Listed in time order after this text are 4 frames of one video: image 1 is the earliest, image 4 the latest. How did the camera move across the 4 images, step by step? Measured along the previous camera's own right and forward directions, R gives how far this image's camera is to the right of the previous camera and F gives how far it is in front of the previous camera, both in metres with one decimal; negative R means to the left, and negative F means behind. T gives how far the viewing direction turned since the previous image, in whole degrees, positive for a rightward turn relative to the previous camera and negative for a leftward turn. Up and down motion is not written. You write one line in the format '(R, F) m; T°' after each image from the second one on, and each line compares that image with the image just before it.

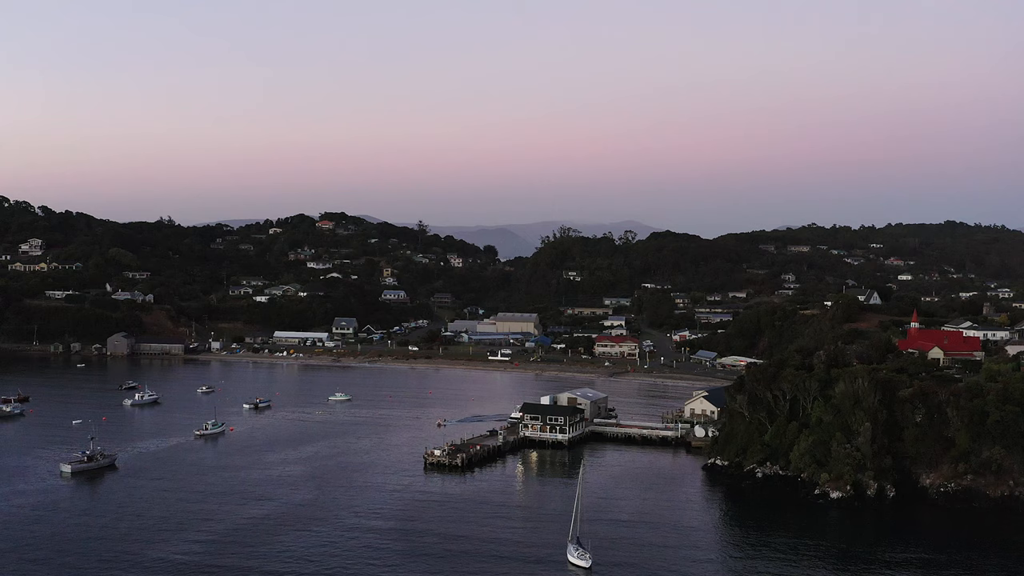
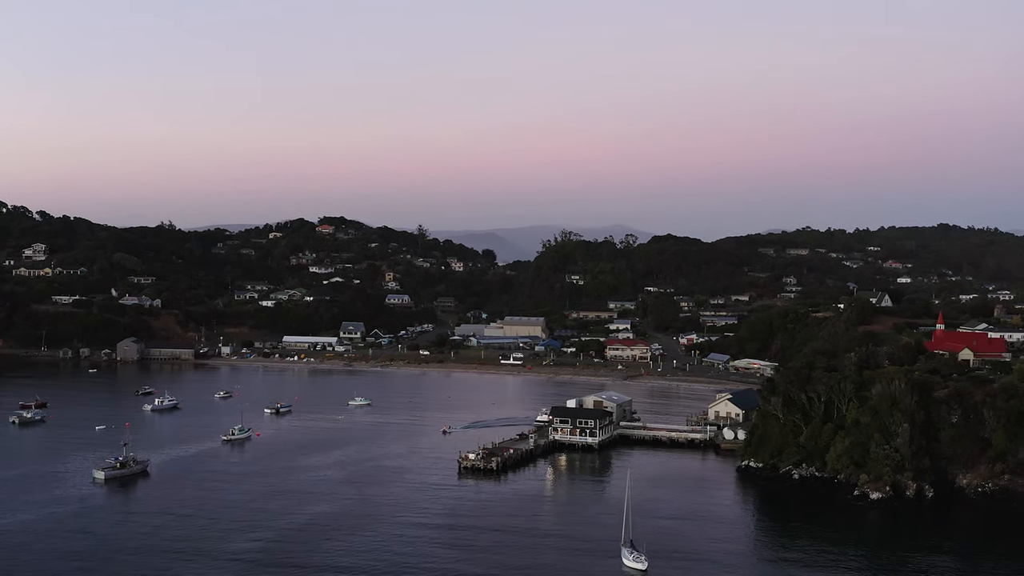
(-1.0, +0.2) m; 0°
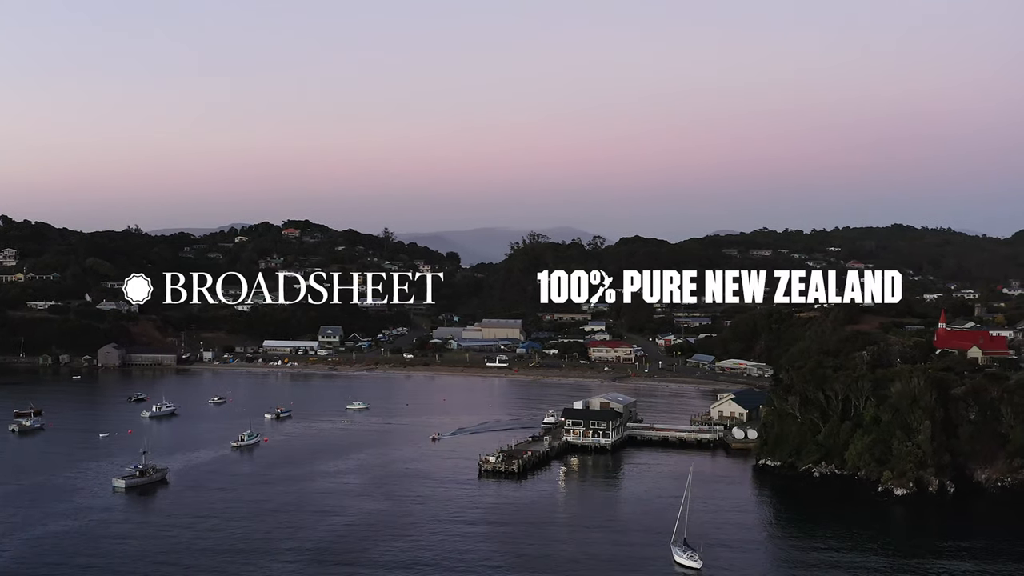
(-1.6, +0.1) m; +2°
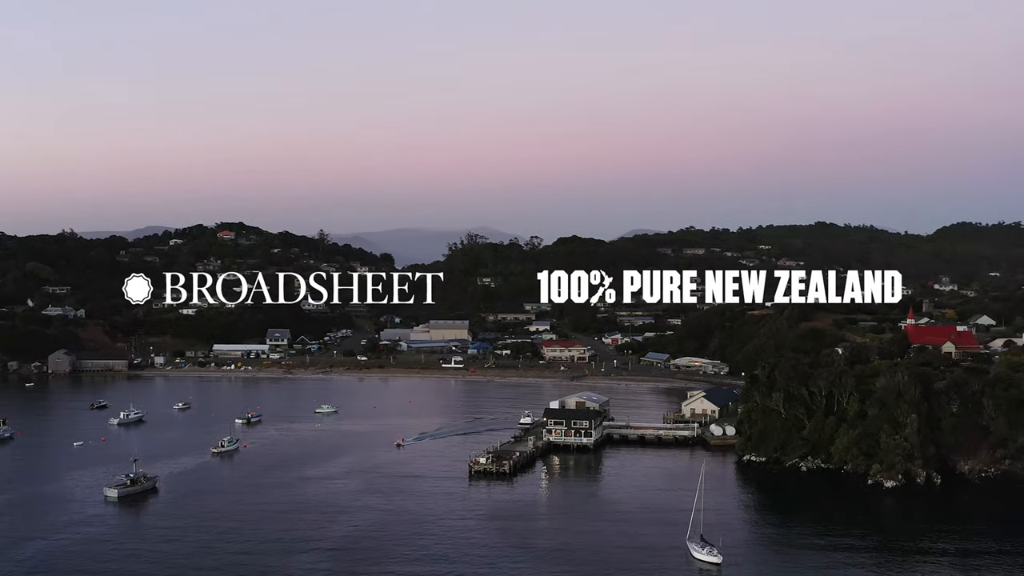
(-1.6, -0.1) m; +4°
